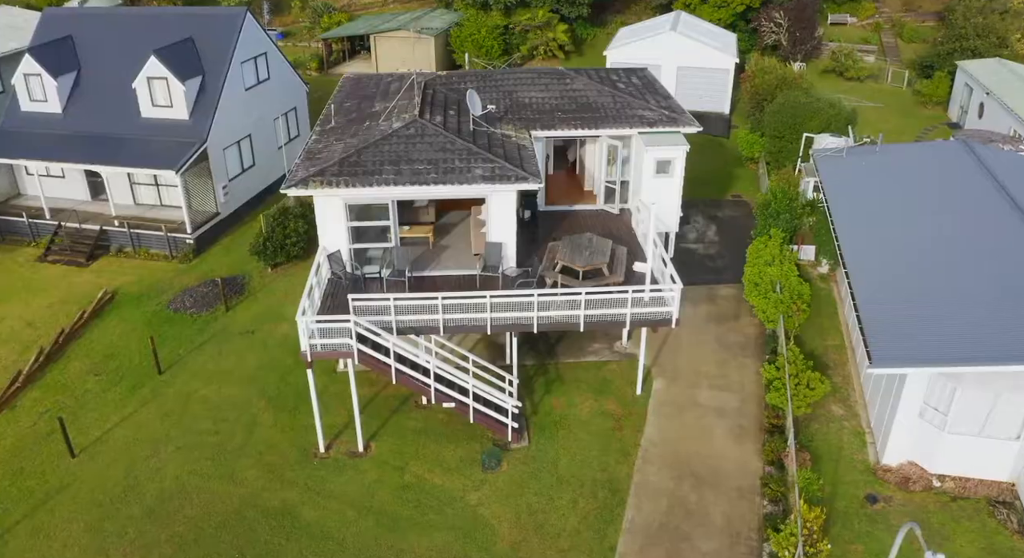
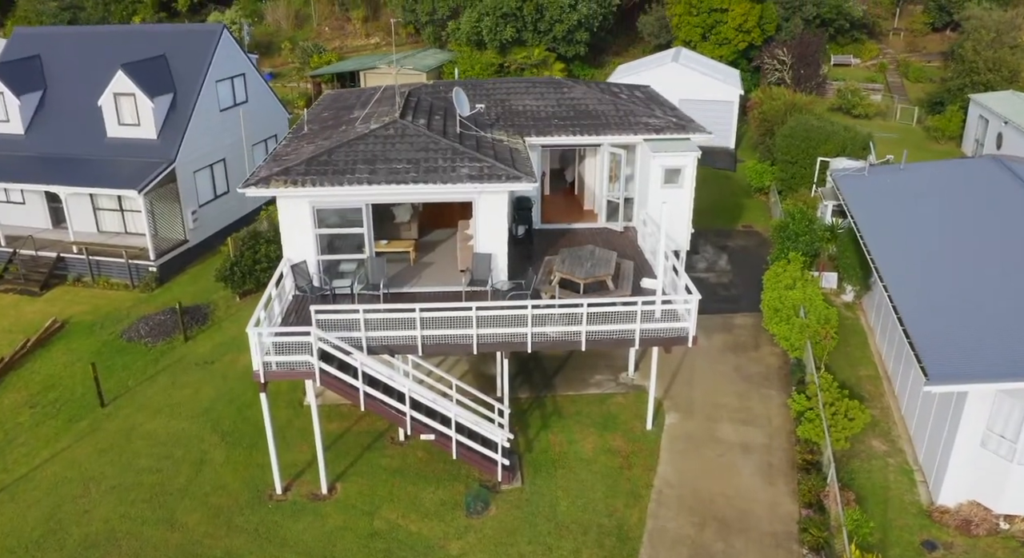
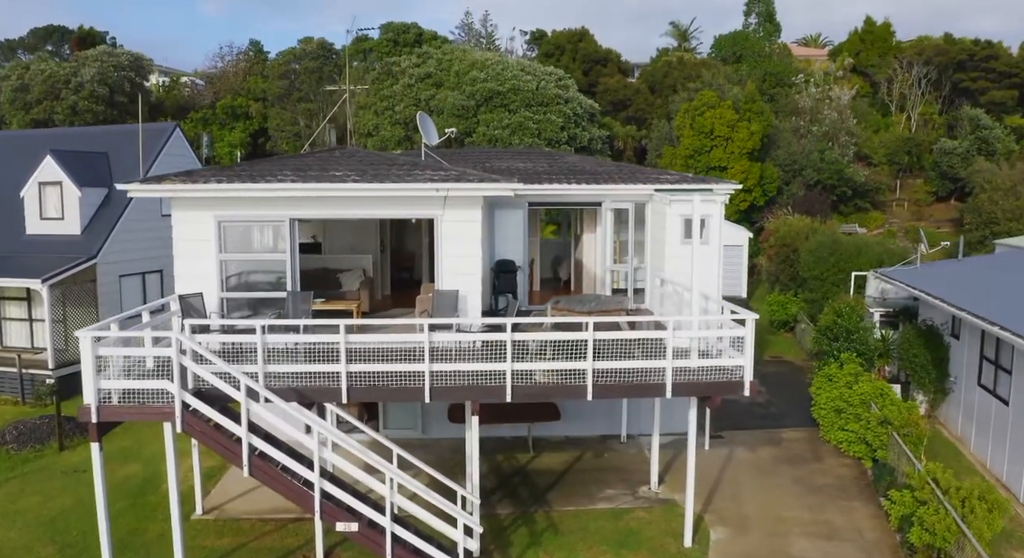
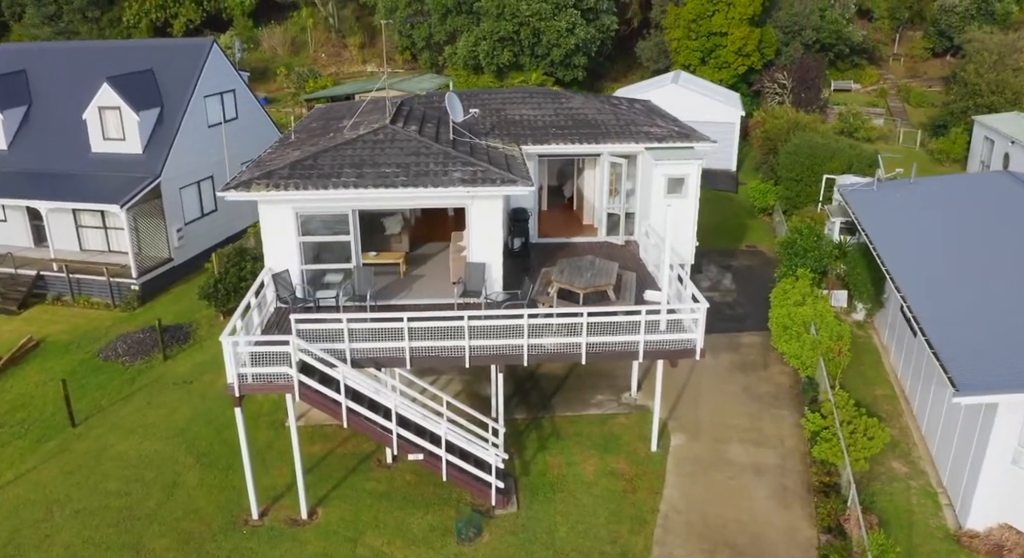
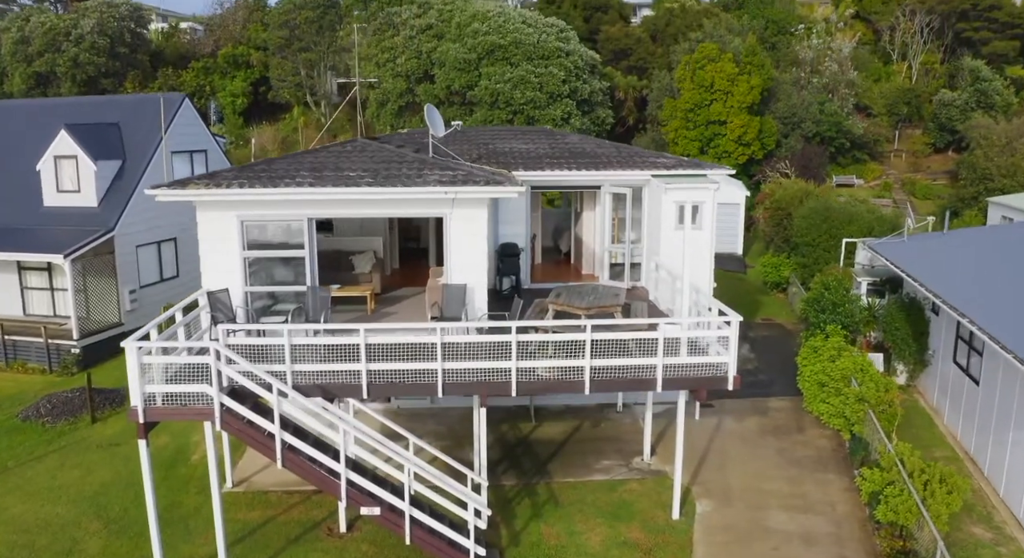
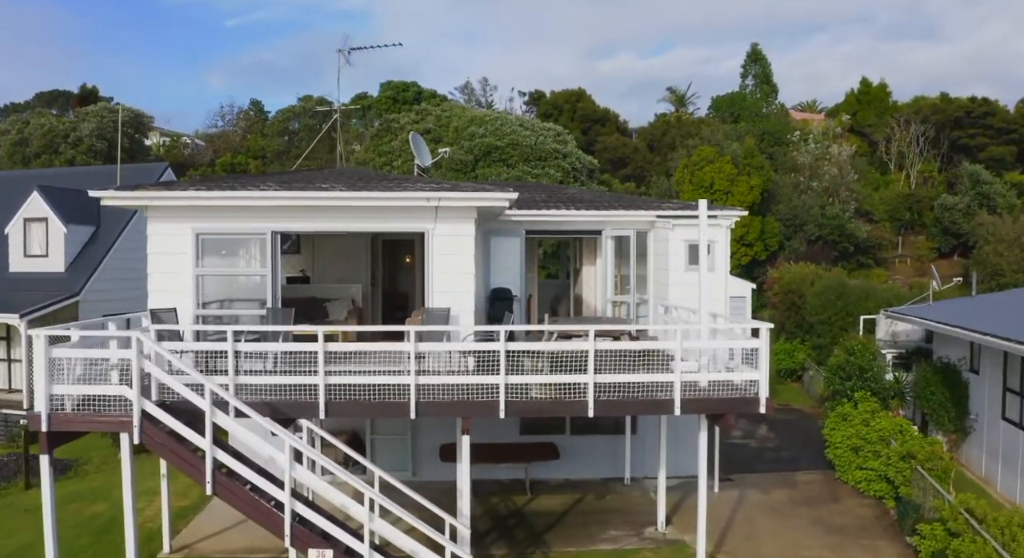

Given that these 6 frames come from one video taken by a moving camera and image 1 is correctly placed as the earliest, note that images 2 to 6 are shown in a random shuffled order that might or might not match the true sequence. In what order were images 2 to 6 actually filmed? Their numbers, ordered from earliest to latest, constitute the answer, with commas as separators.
2, 4, 5, 3, 6
